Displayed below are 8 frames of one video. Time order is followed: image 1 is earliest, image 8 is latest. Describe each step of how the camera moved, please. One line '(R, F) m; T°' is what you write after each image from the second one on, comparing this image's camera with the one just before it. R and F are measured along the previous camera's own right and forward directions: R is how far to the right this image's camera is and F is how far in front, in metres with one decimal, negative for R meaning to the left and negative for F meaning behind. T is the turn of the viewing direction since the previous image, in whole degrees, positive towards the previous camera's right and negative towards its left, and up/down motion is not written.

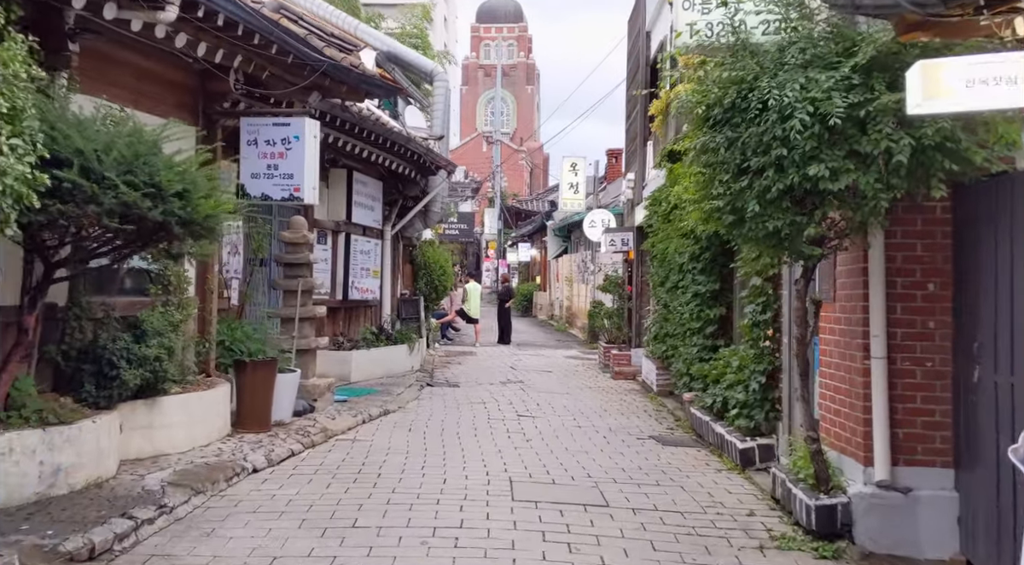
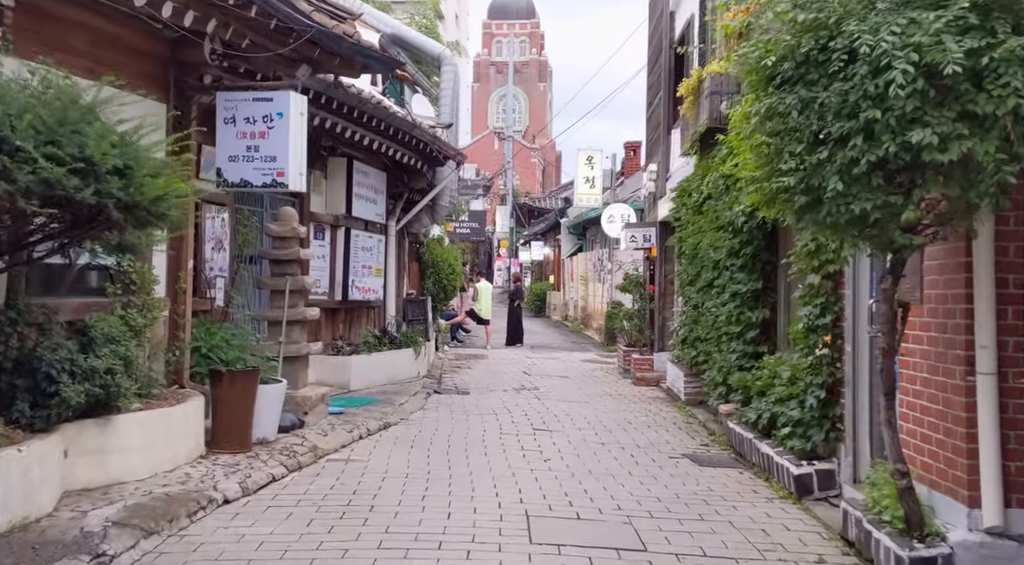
(0.0, +1.1) m; -1°
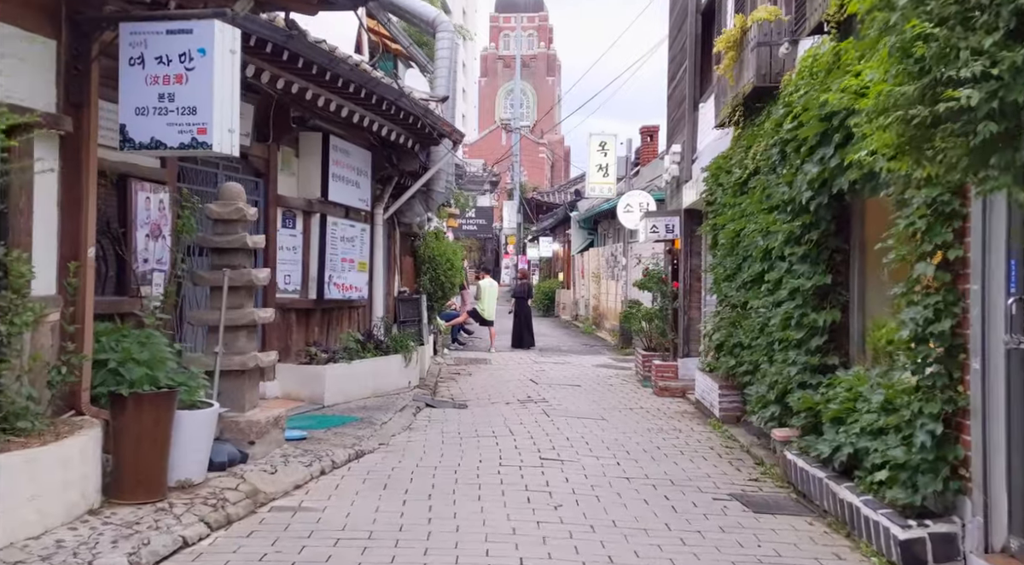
(+0.1, +1.9) m; -1°
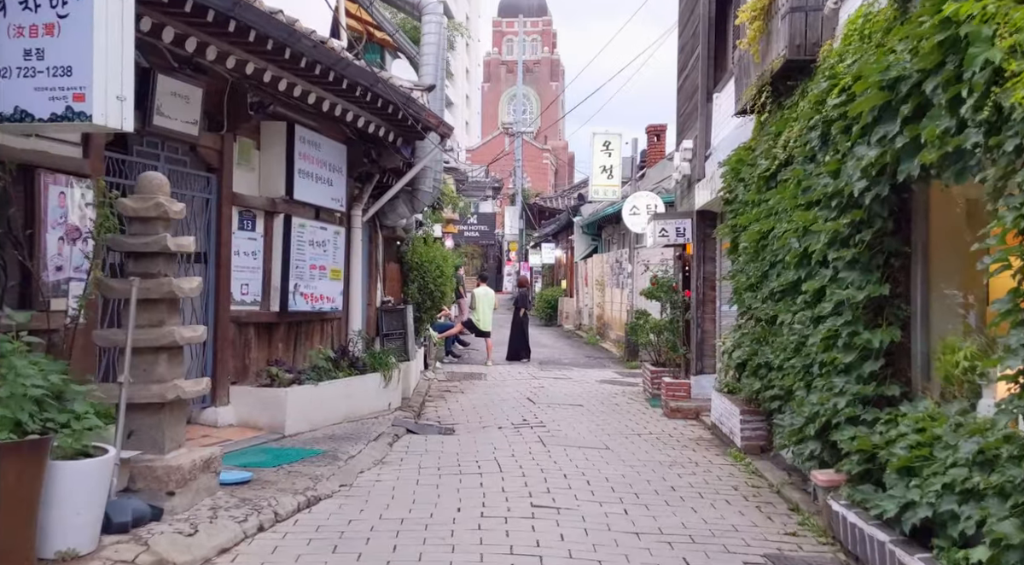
(+0.1, +1.3) m; 0°
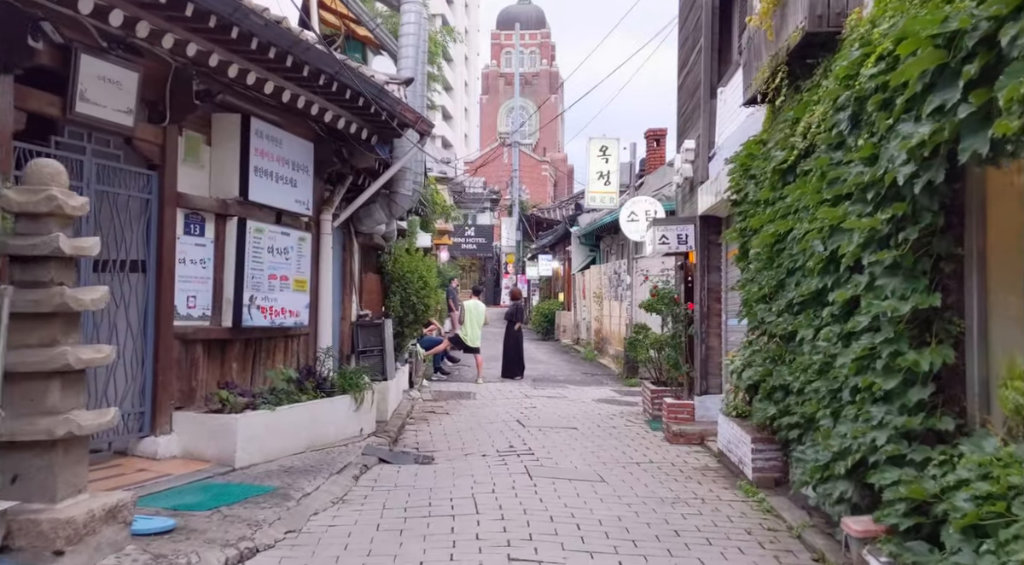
(+0.2, +1.0) m; 0°
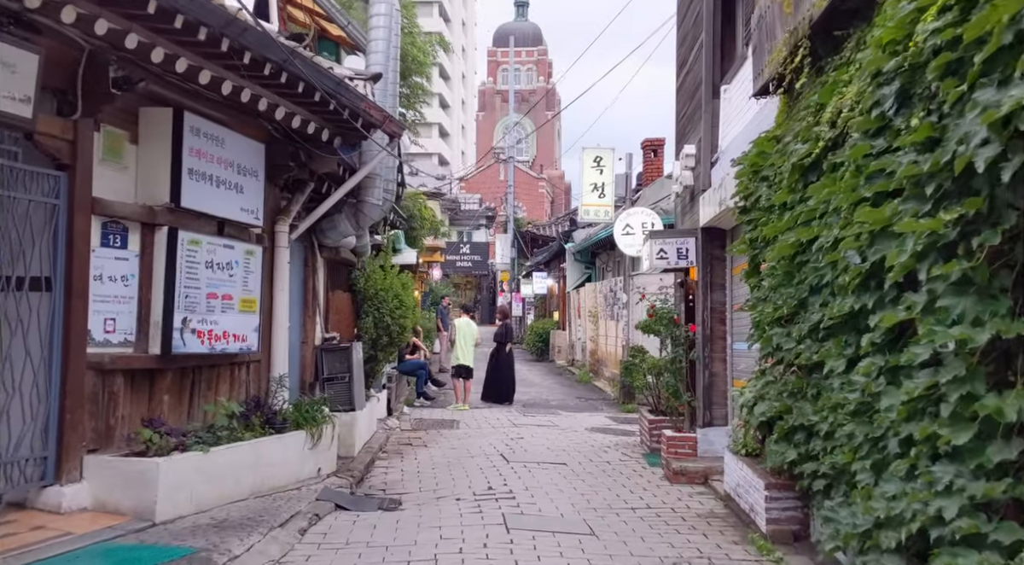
(+0.2, +1.2) m; 0°
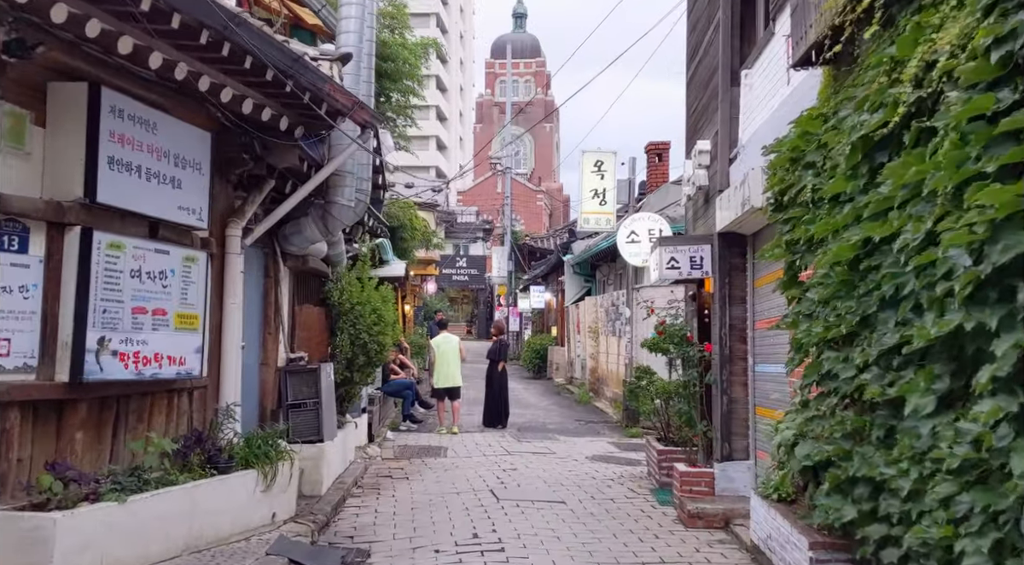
(+0.1, +1.3) m; 0°
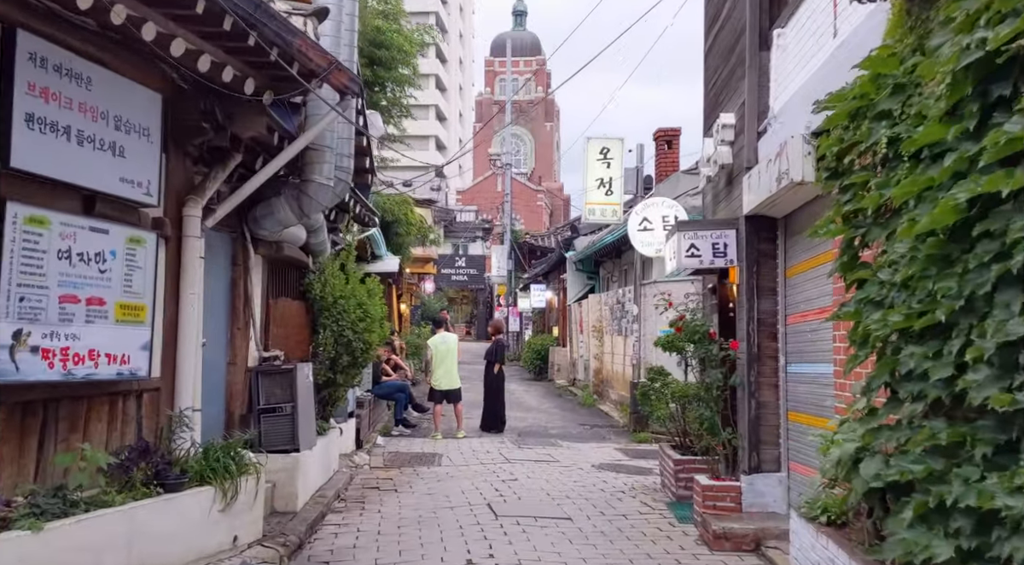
(0.0, +1.0) m; 0°
